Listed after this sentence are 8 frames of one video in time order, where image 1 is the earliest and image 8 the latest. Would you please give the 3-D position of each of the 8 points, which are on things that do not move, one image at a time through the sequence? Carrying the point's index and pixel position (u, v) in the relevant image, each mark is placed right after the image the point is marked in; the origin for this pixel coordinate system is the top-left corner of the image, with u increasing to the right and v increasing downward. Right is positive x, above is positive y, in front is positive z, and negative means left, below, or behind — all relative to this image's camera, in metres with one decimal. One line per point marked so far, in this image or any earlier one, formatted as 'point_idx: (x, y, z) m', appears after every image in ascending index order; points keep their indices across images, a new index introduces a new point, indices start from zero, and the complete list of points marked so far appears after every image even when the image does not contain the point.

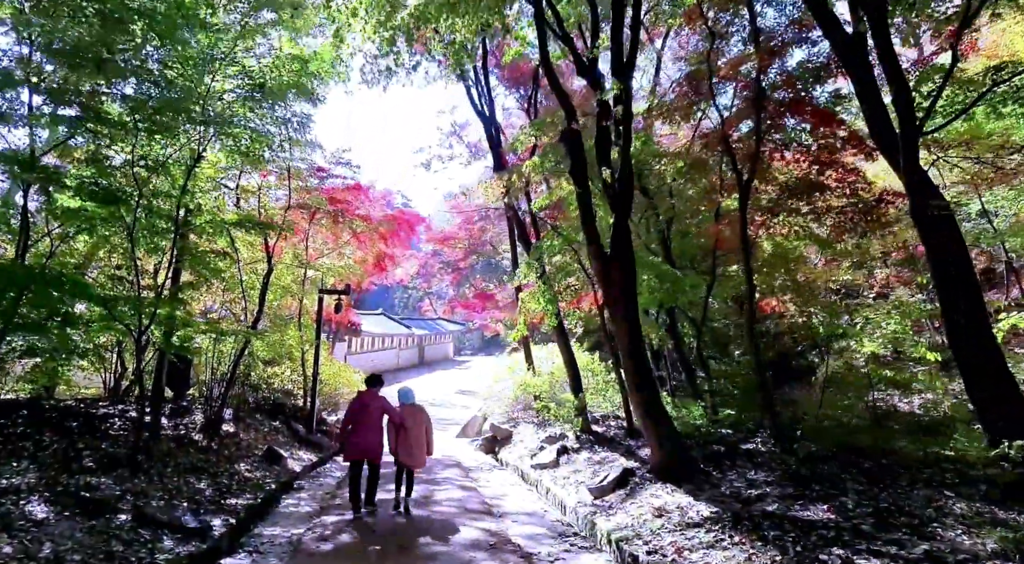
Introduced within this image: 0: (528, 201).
0: (+0.3, +1.2, +10.2) m
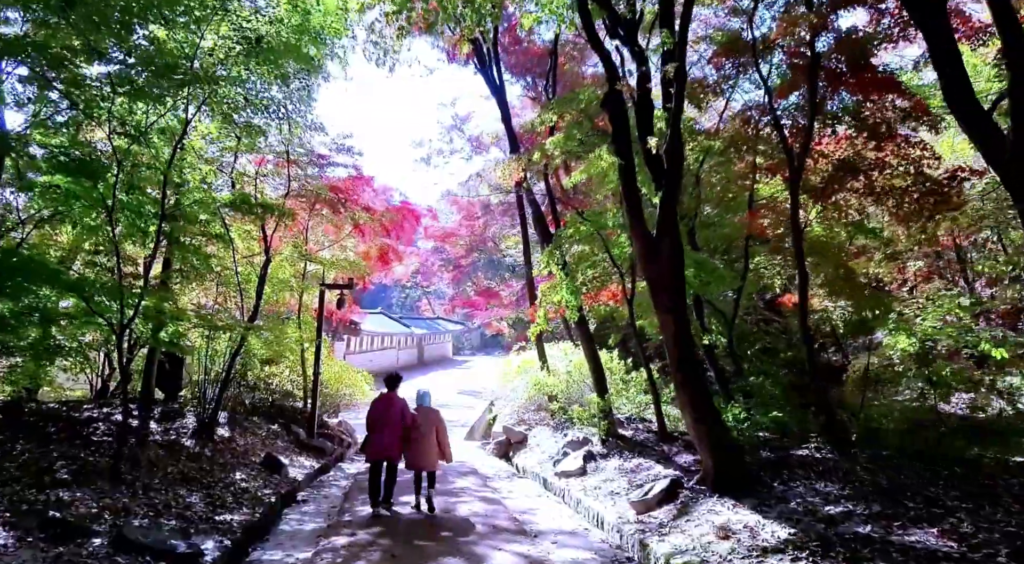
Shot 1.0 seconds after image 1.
0: (+0.5, +1.3, +9.5) m
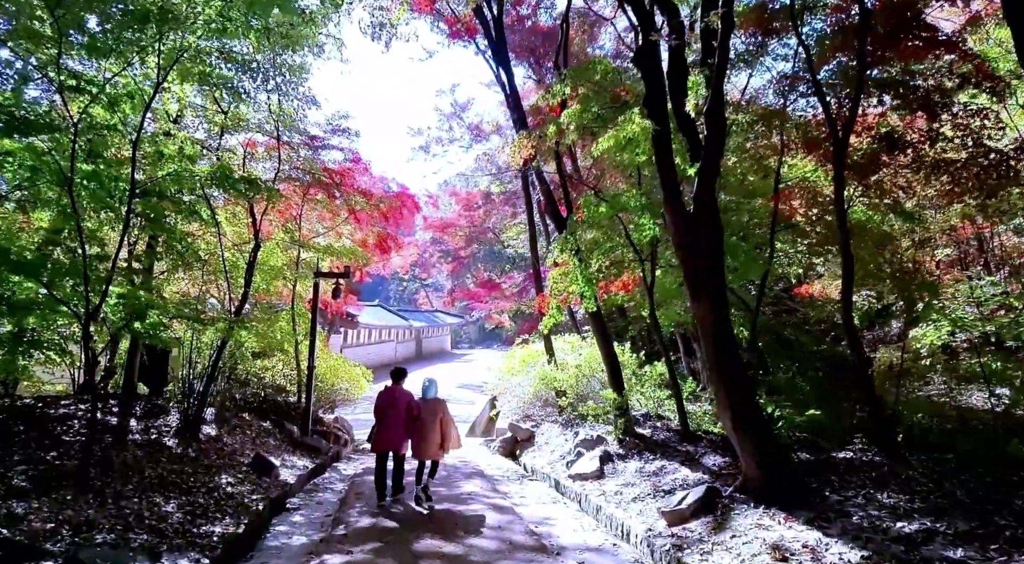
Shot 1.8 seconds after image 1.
0: (+0.6, +1.5, +8.8) m
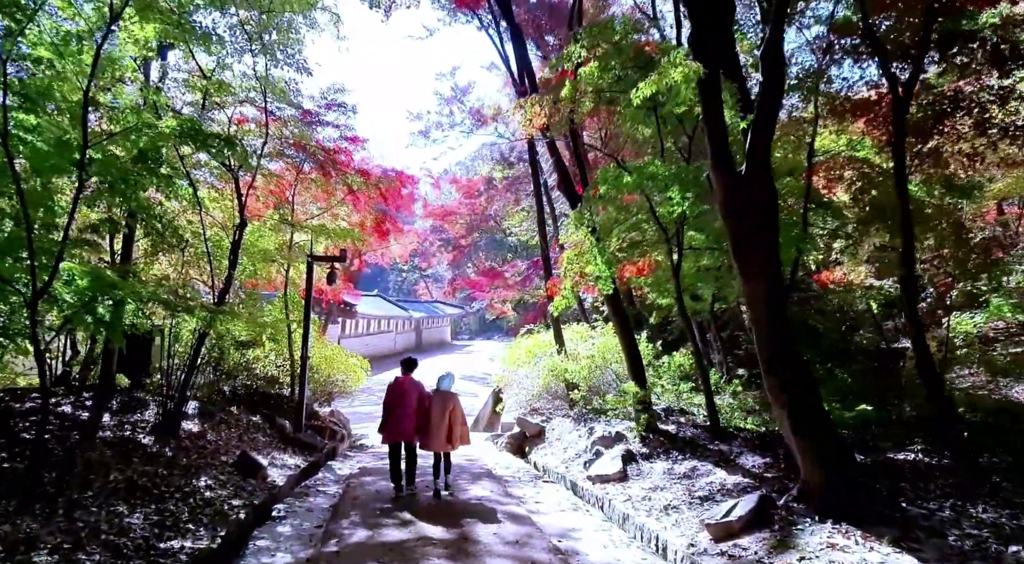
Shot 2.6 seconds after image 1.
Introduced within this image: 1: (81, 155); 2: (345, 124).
0: (+0.7, +1.7, +8.1) m
1: (-2.8, +0.9, +4.4) m
2: (-2.7, +2.5, +10.9) m
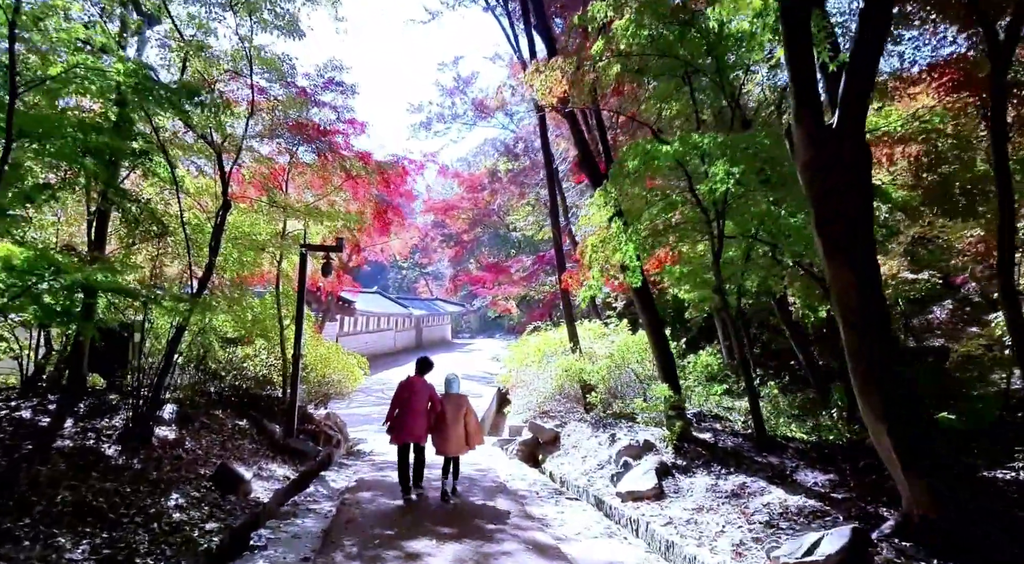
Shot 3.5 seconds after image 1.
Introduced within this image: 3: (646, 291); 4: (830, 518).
0: (+0.9, +1.8, +7.2) m
1: (-2.7, +1.0, +3.6) m
2: (-2.5, +2.7, +10.0) m
3: (+1.5, -0.1, +7.4) m
4: (+2.0, -1.4, +4.3) m
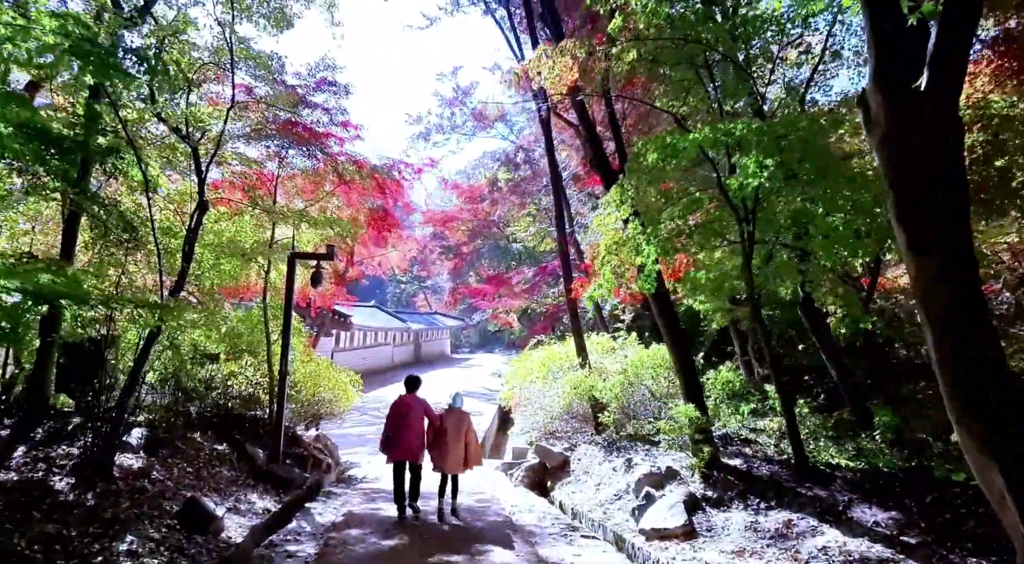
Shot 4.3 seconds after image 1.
0: (+1.0, +1.7, +6.6) m
1: (-2.6, +1.0, +2.9) m
2: (-2.5, +2.5, +9.4) m
3: (+1.5, -0.2, +6.7) m
4: (+2.1, -1.5, +3.5) m
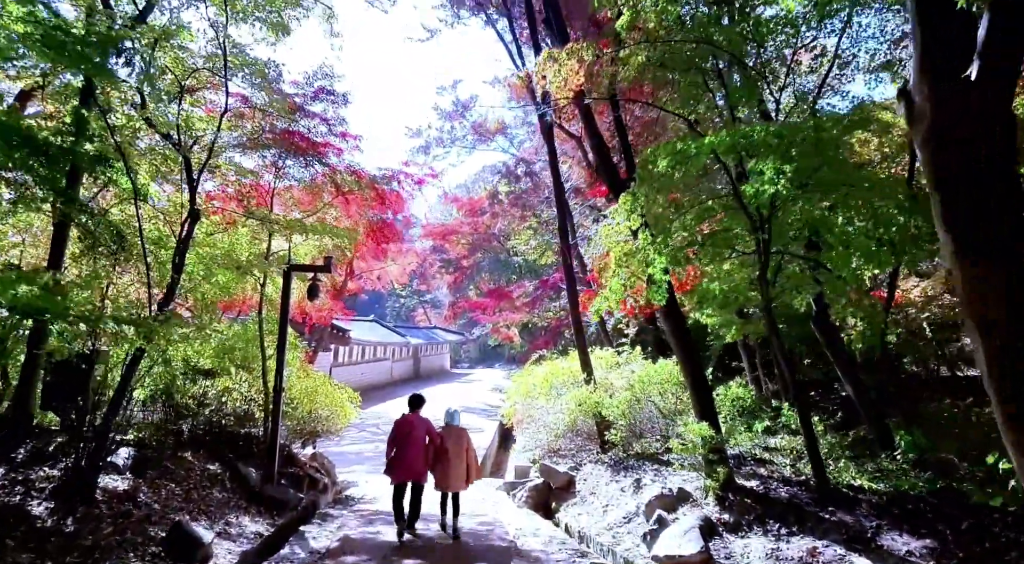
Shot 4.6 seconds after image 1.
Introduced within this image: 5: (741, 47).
0: (+1.0, +1.6, +6.4) m
1: (-2.6, +0.9, +2.7) m
2: (-2.5, +2.3, +9.2) m
3: (+1.6, -0.3, +6.5) m
4: (+2.1, -1.5, +3.3) m
5: (+1.9, +1.9, +5.5) m
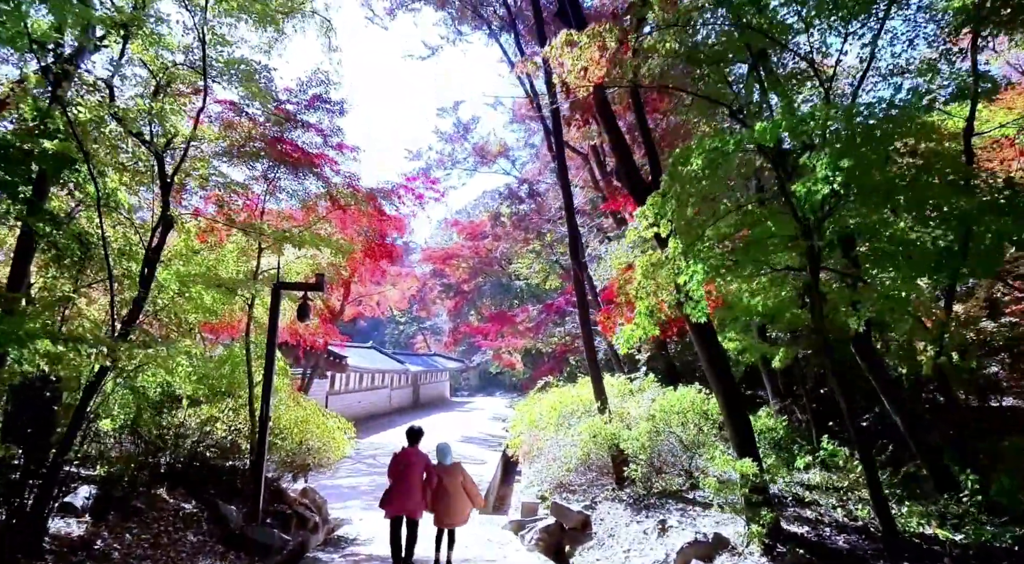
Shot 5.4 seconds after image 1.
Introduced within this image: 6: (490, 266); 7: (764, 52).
0: (+1.1, +1.5, +5.8) m
1: (-2.5, +0.9, +2.1) m
2: (-2.4, +2.1, +8.6) m
3: (+1.7, -0.4, +5.8) m
4: (+2.2, -1.5, +2.5) m
5: (+2.0, +1.8, +4.9) m
6: (-0.5, +0.5, +18.2) m
7: (+1.9, +1.7, +4.9) m
